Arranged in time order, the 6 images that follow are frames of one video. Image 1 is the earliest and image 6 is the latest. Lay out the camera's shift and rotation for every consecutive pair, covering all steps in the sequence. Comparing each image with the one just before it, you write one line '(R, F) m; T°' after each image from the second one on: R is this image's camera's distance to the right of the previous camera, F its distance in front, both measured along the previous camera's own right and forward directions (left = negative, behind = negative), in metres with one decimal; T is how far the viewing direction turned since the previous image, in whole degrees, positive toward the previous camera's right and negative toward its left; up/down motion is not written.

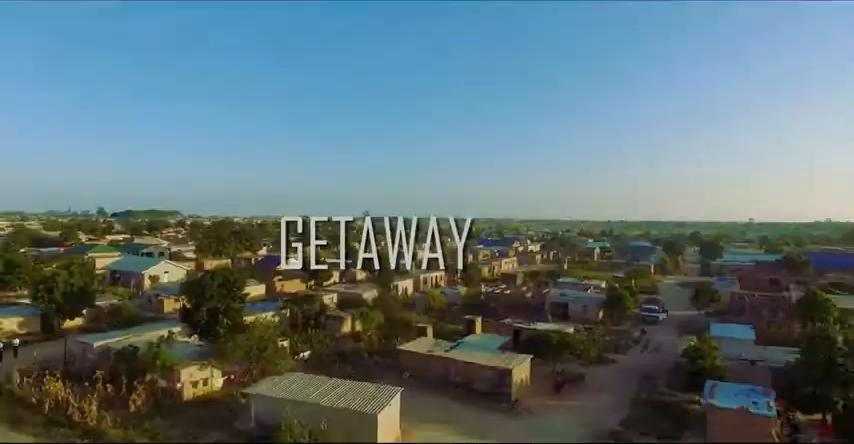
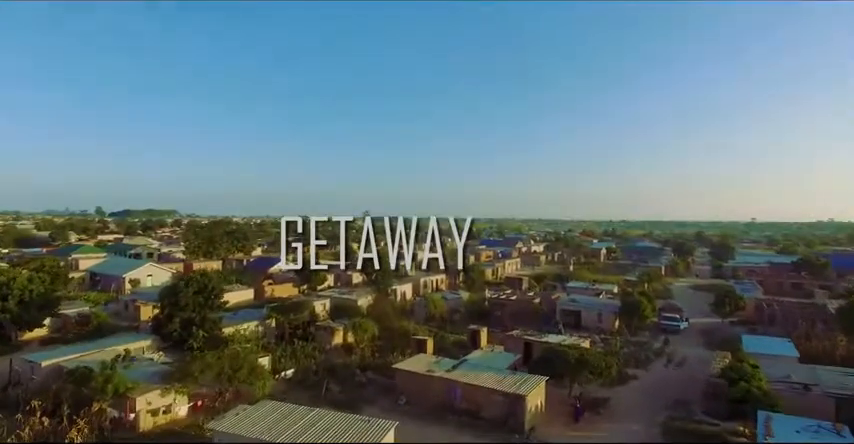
(0.0, +2.1) m; 0°
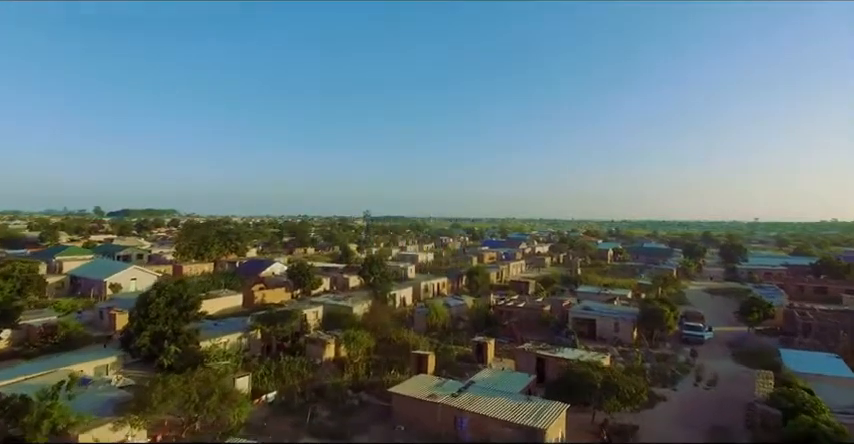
(0.0, +2.0) m; 0°
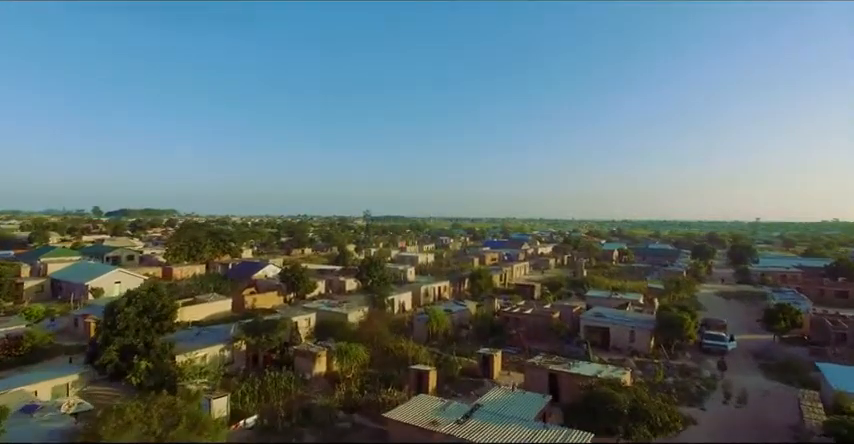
(0.0, +1.7) m; 0°
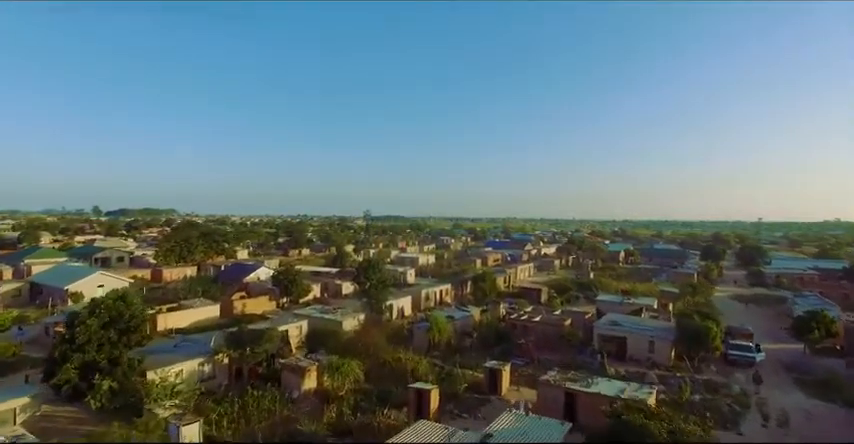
(0.0, +1.7) m; 0°
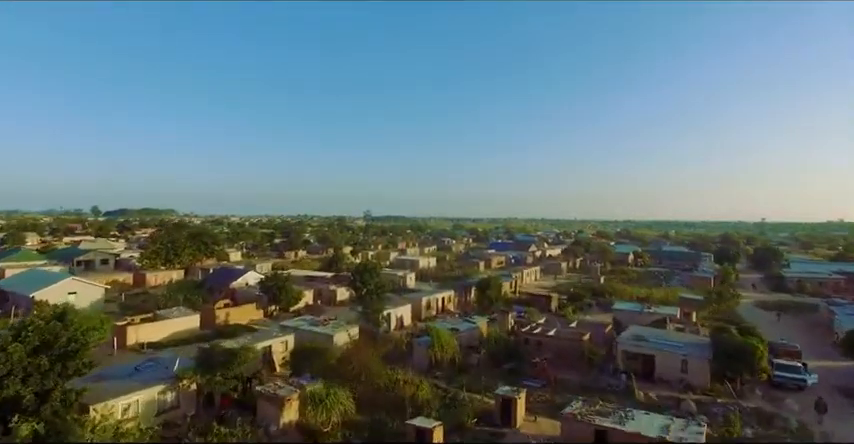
(-0.1, +2.3) m; 0°
